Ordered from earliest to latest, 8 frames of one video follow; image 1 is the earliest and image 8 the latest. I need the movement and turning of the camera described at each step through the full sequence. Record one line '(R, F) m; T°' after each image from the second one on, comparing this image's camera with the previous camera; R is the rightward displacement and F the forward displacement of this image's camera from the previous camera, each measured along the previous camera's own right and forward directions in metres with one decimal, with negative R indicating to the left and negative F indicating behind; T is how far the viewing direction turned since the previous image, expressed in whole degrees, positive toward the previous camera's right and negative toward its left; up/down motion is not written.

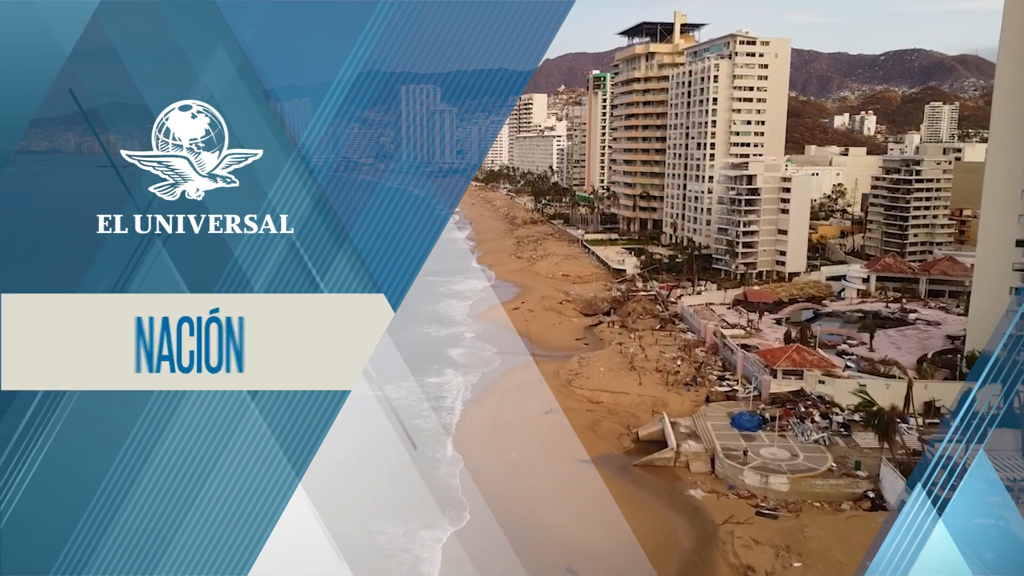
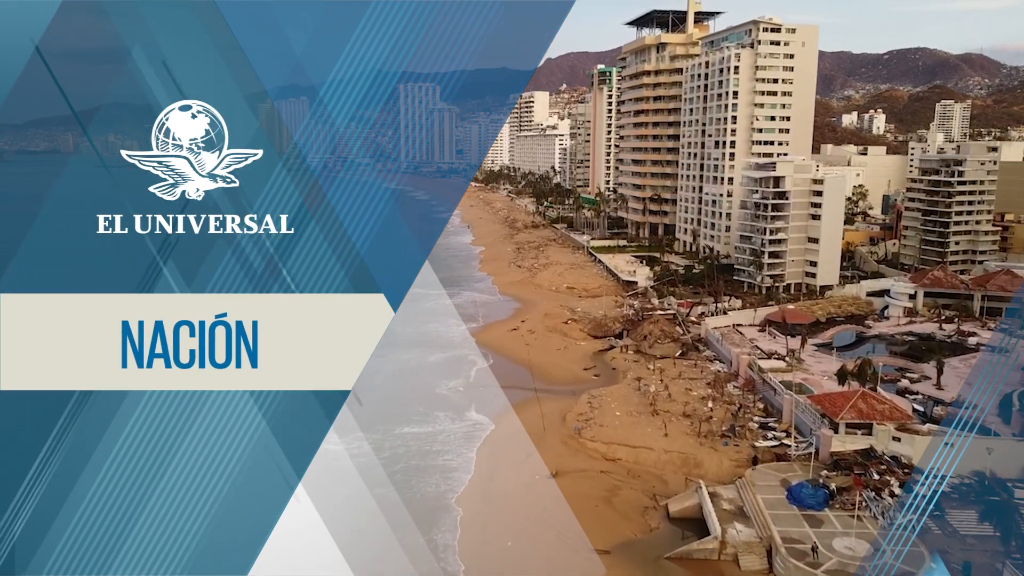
(+0.2, +6.4) m; 0°
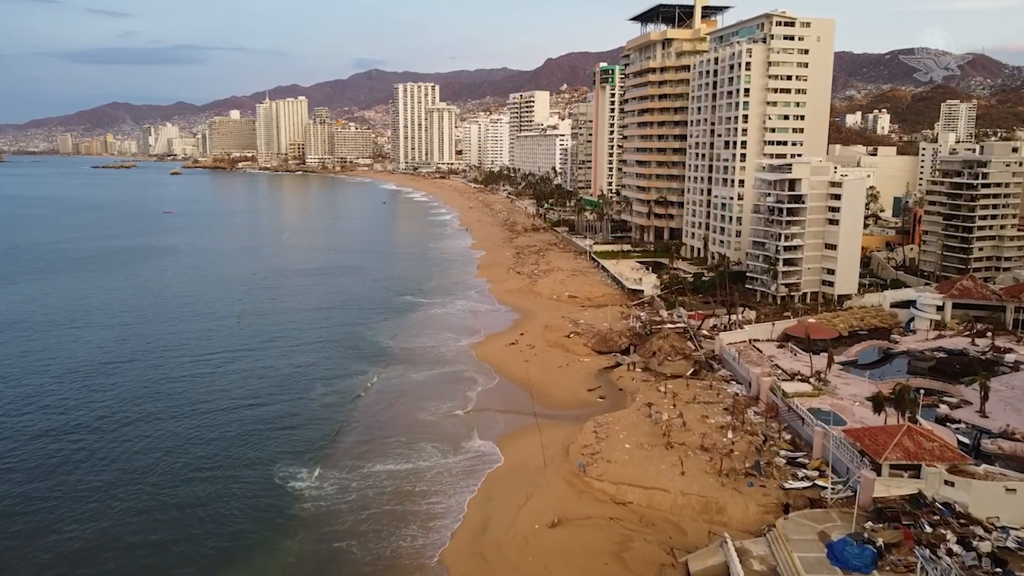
(+0.1, +3.2) m; 0°
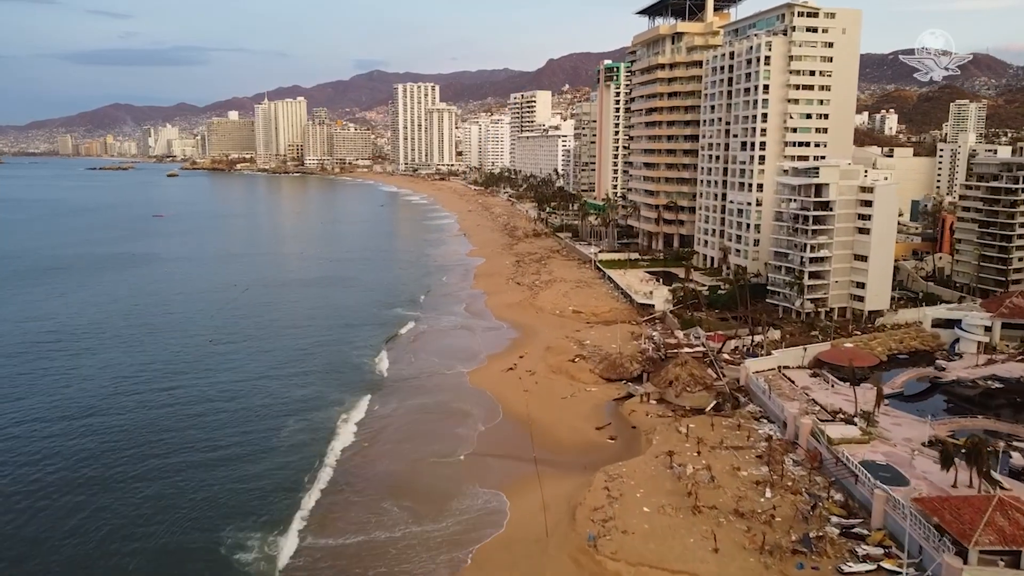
(+0.2, +4.6) m; 0°
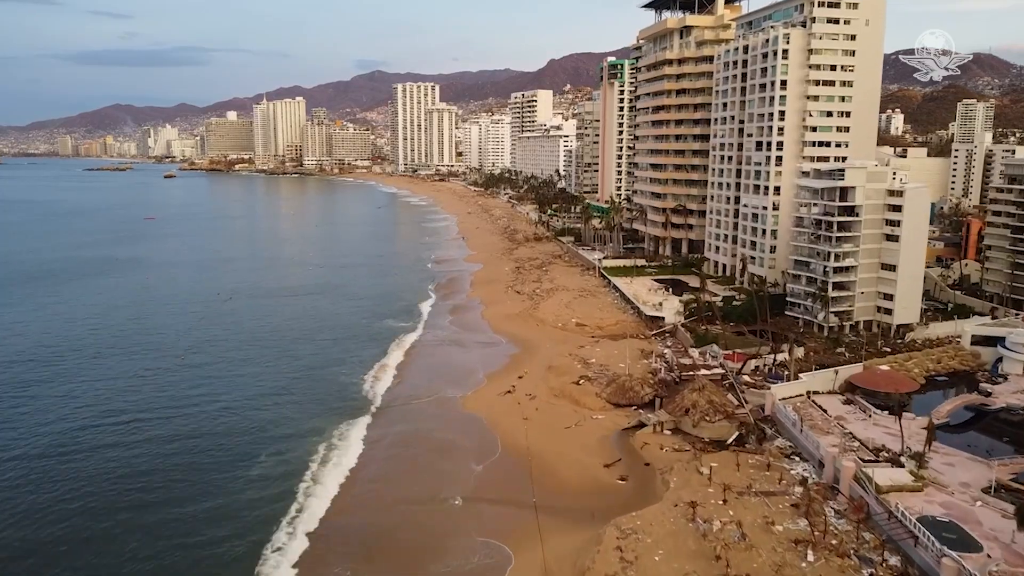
(+0.1, +3.6) m; 0°
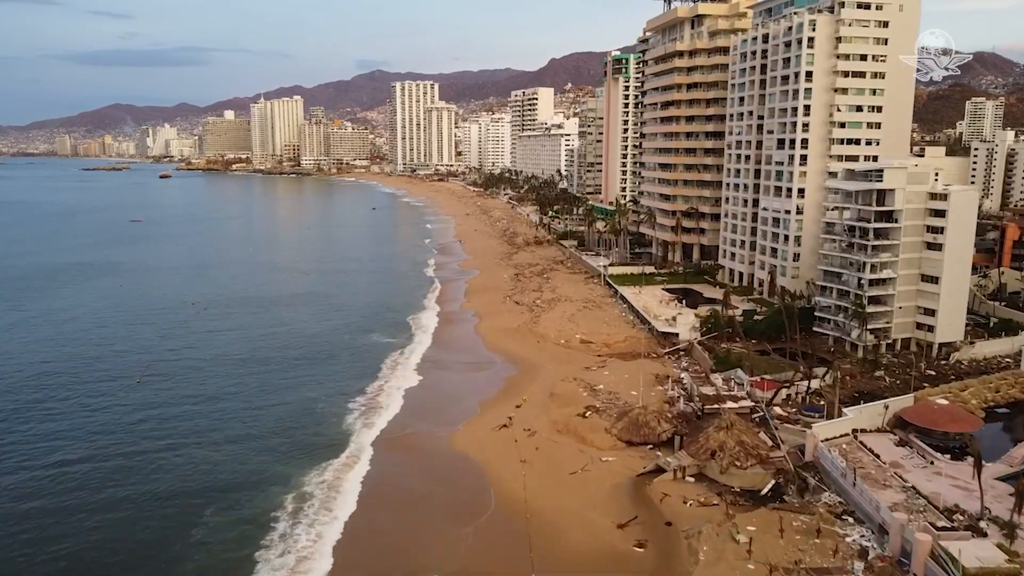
(+0.2, +4.5) m; 0°
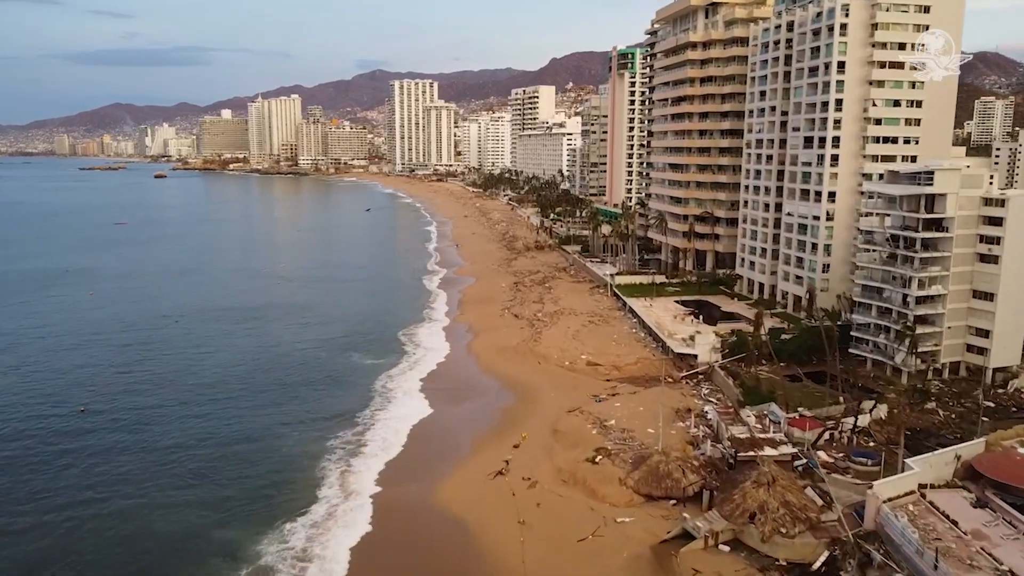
(+0.1, +4.6) m; 0°
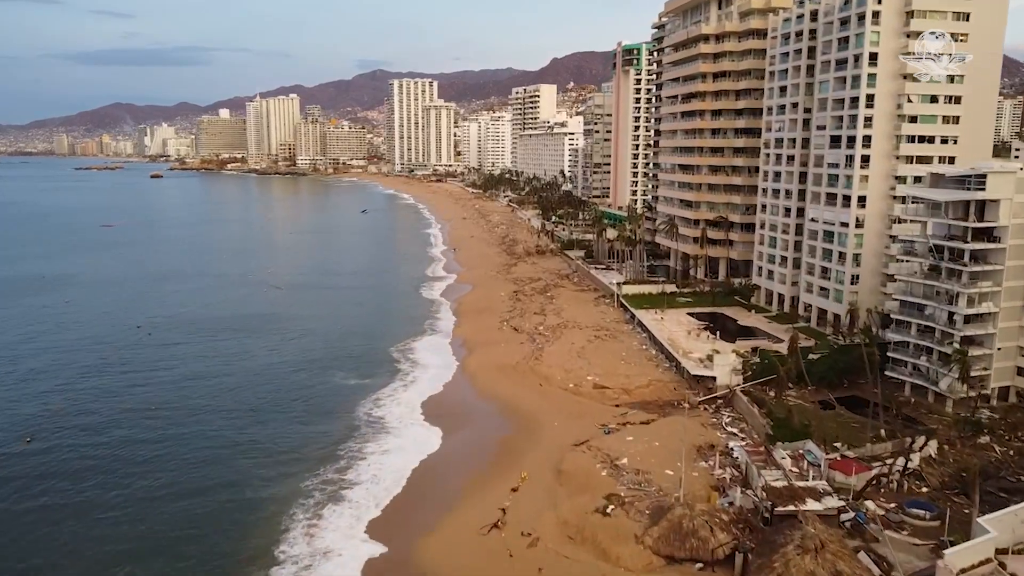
(+0.1, +3.6) m; 0°
